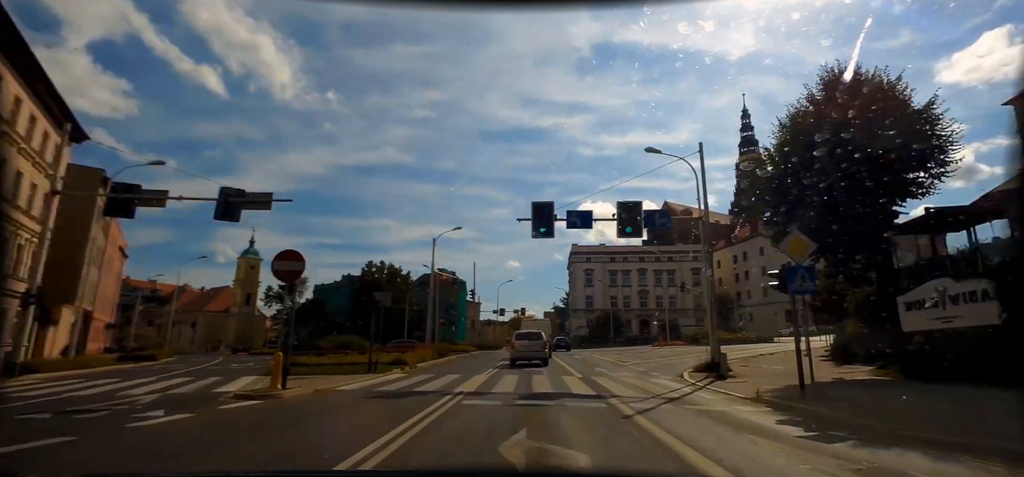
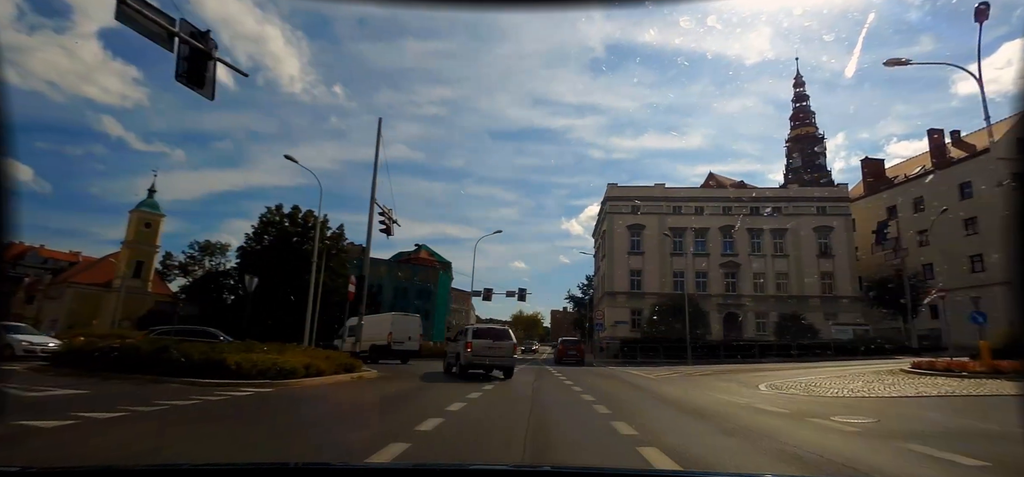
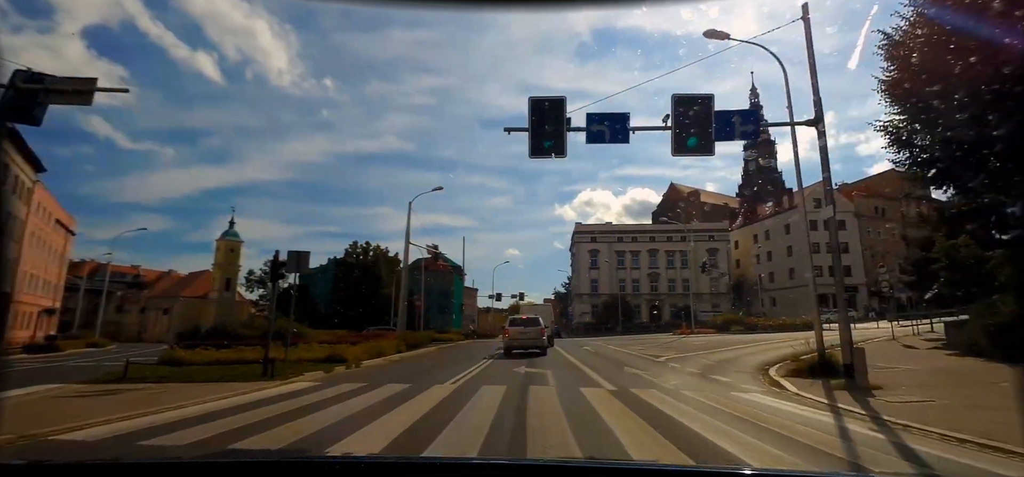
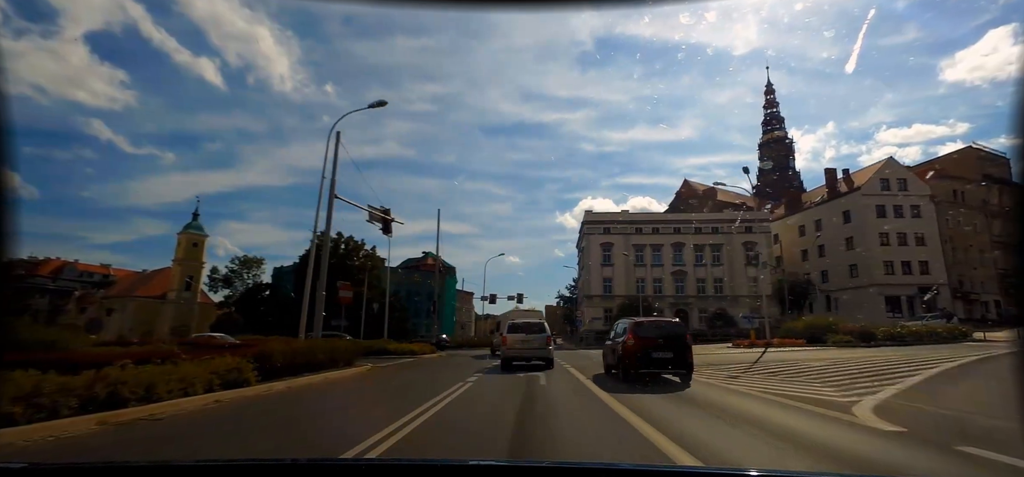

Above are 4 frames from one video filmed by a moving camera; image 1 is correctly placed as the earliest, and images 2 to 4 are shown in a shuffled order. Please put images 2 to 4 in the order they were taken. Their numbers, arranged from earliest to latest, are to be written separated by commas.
3, 4, 2
